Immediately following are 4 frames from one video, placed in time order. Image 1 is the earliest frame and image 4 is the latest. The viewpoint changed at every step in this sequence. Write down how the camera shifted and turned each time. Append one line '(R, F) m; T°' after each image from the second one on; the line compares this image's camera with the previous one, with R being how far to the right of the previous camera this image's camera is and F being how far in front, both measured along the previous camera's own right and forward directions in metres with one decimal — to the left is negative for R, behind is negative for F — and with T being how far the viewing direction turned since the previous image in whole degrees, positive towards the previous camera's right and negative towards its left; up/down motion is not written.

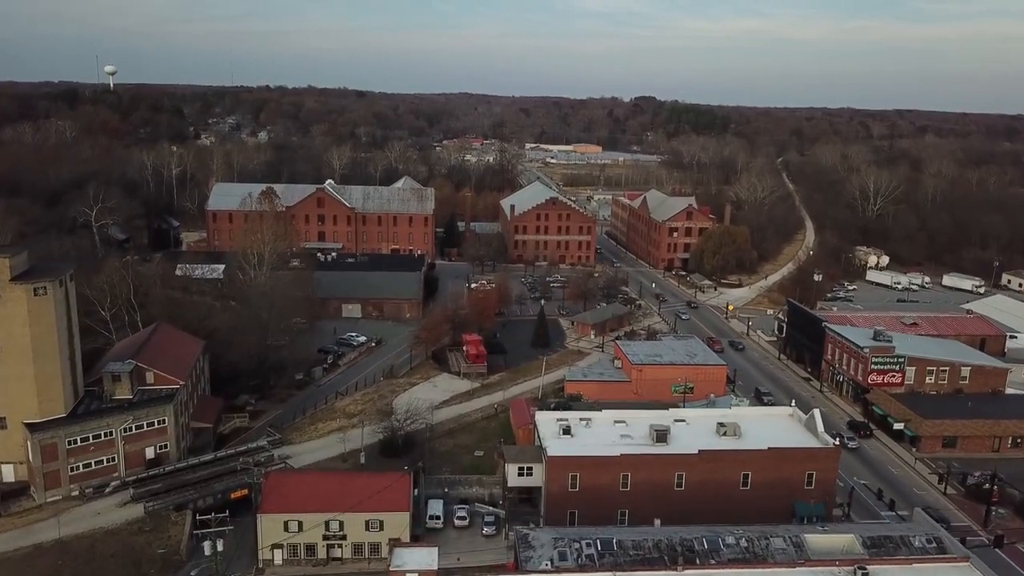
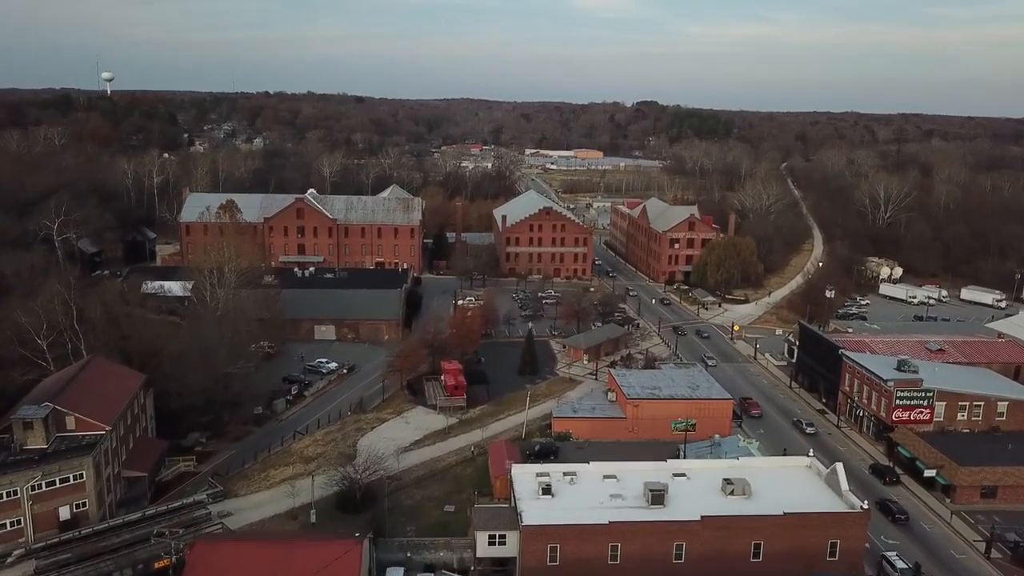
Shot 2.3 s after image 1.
(+1.1, +4.2) m; 0°
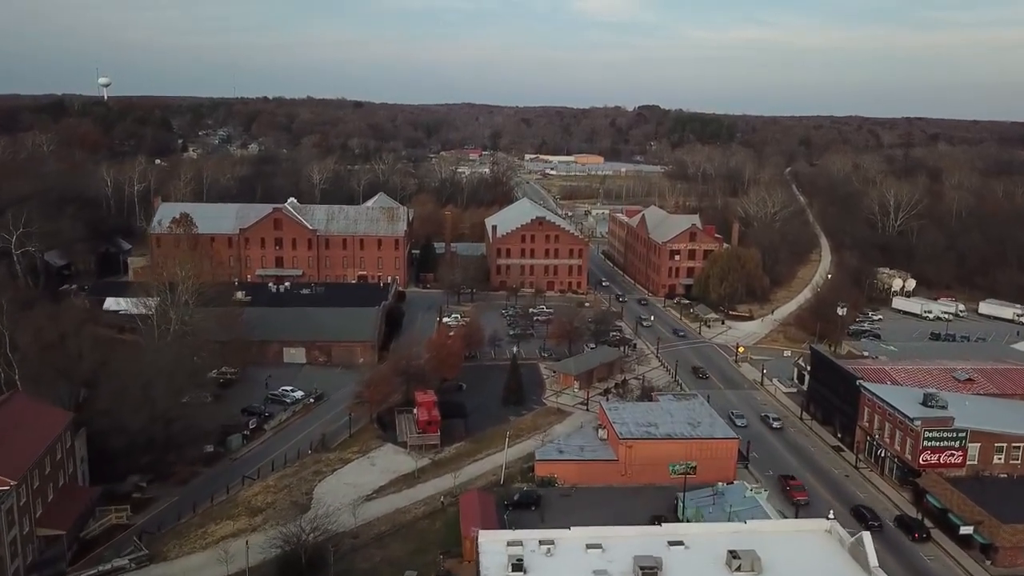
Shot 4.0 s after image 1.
(+1.0, +4.0) m; 0°
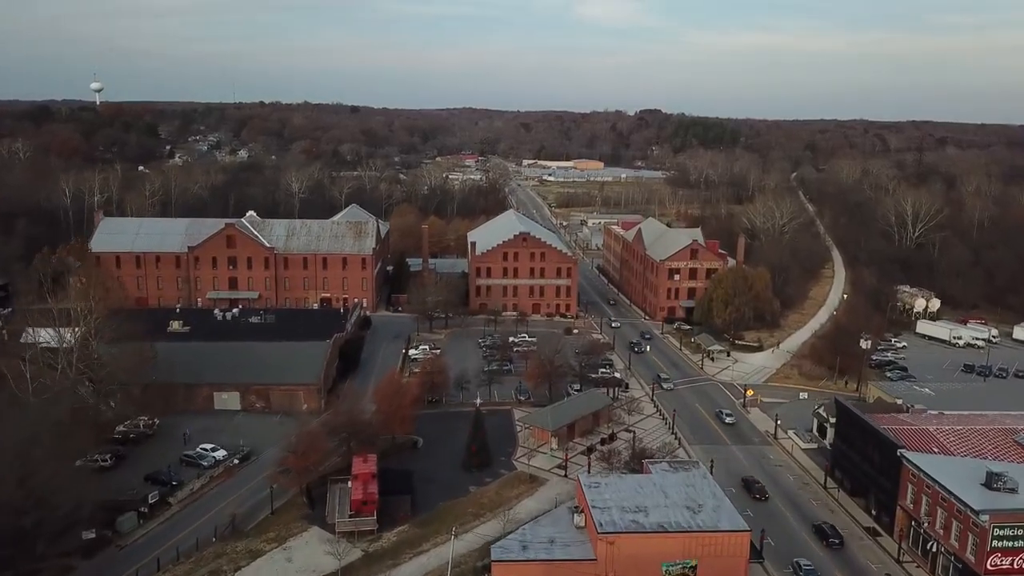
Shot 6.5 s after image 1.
(+1.7, +6.8) m; 0°
